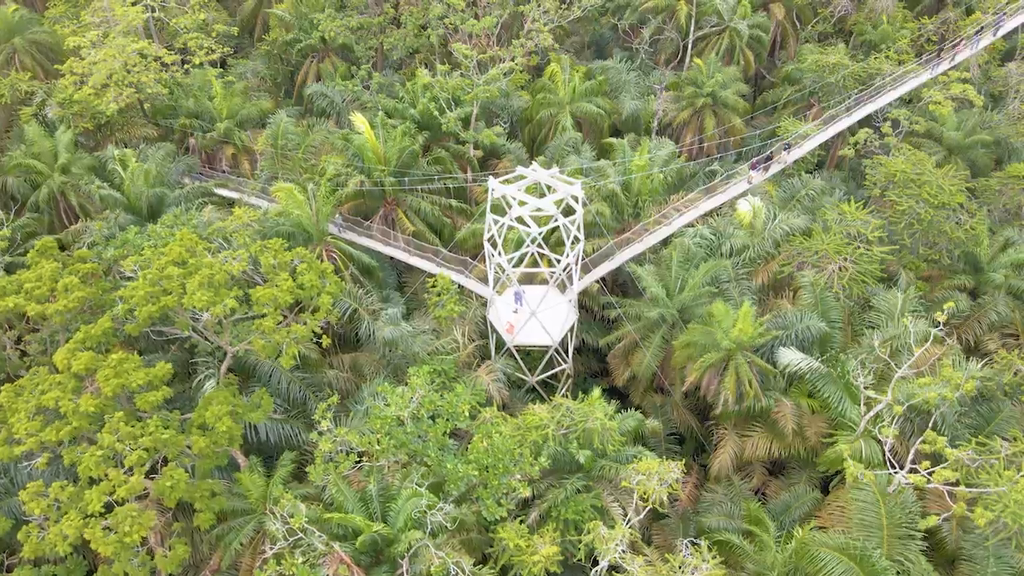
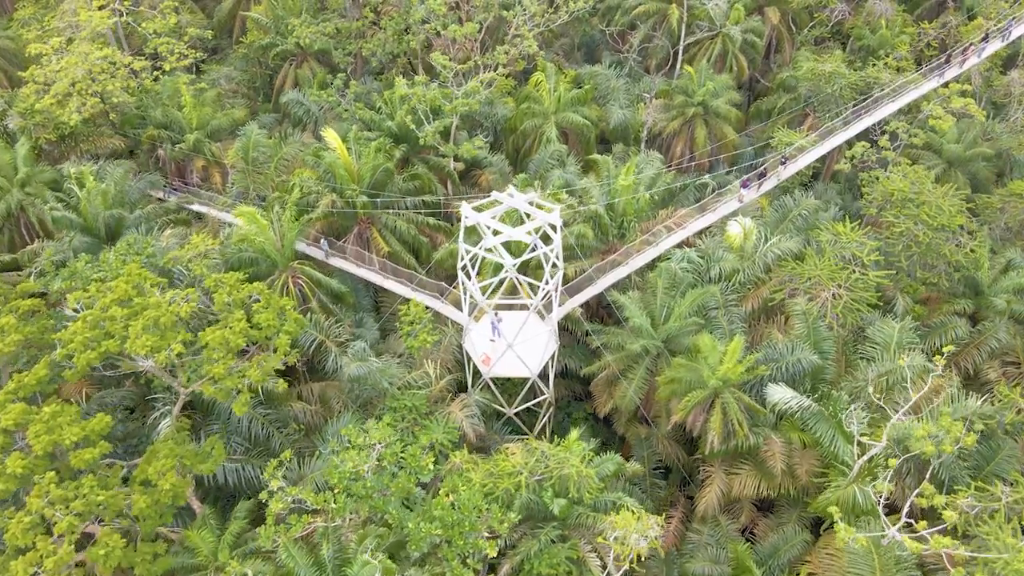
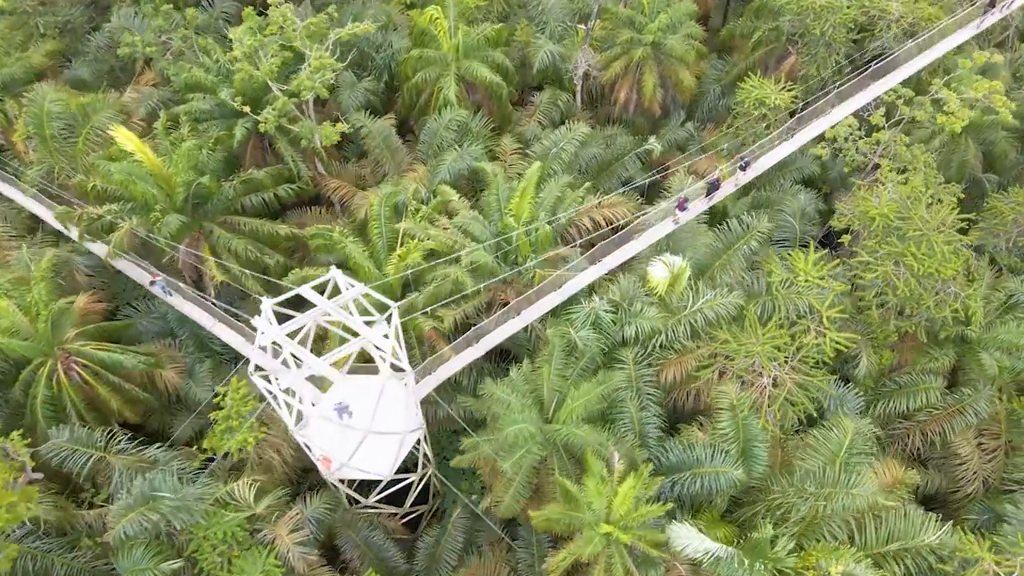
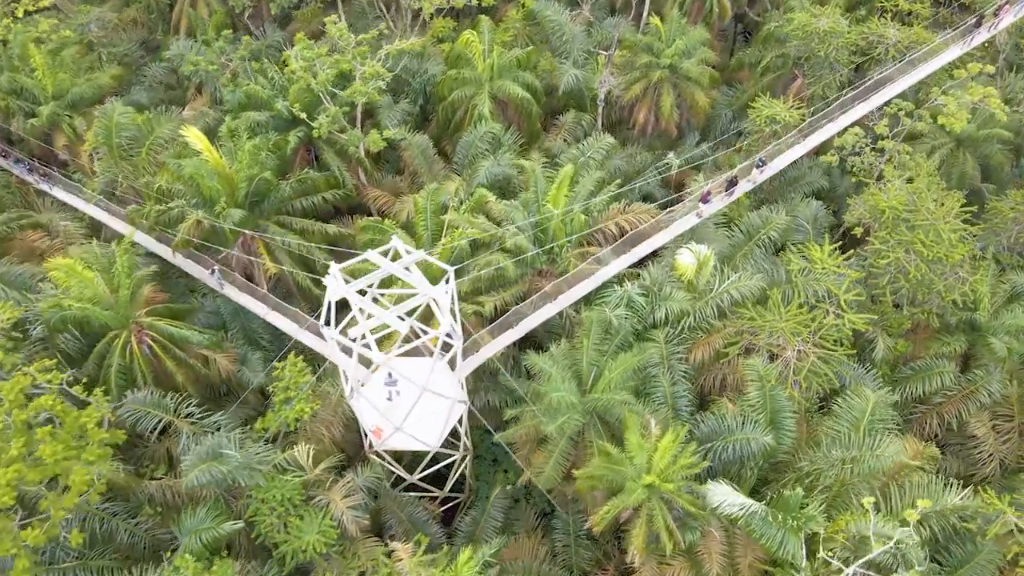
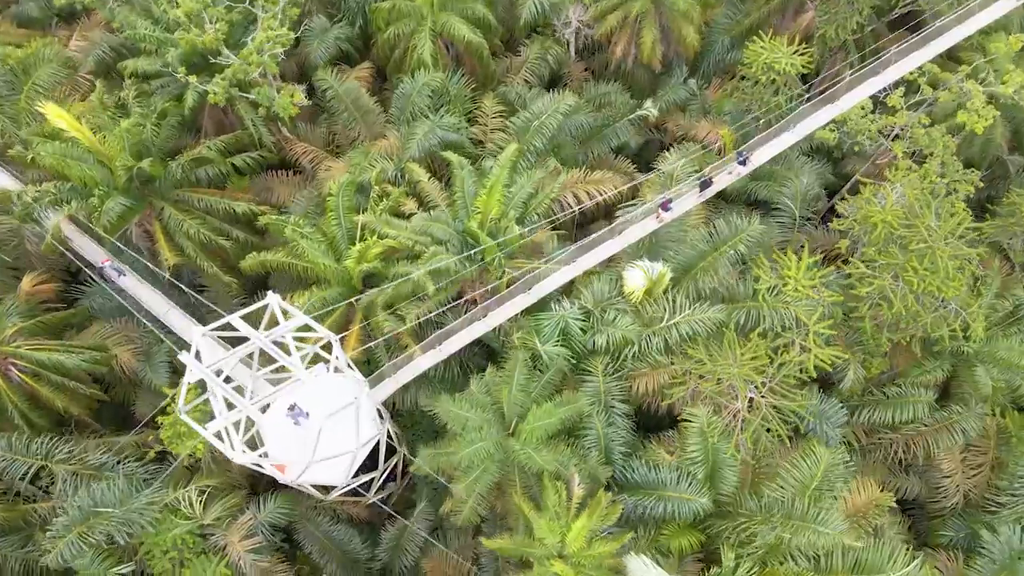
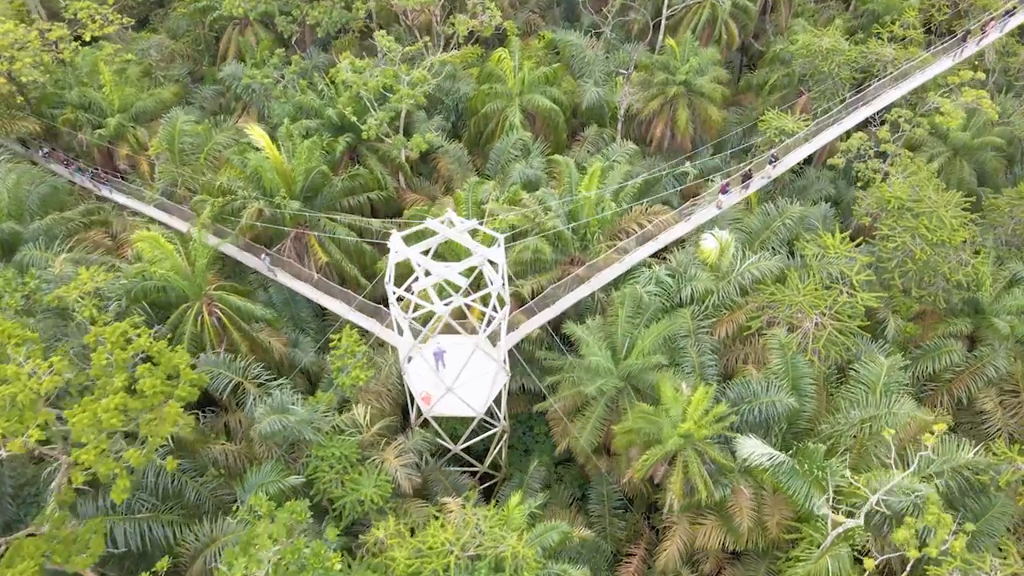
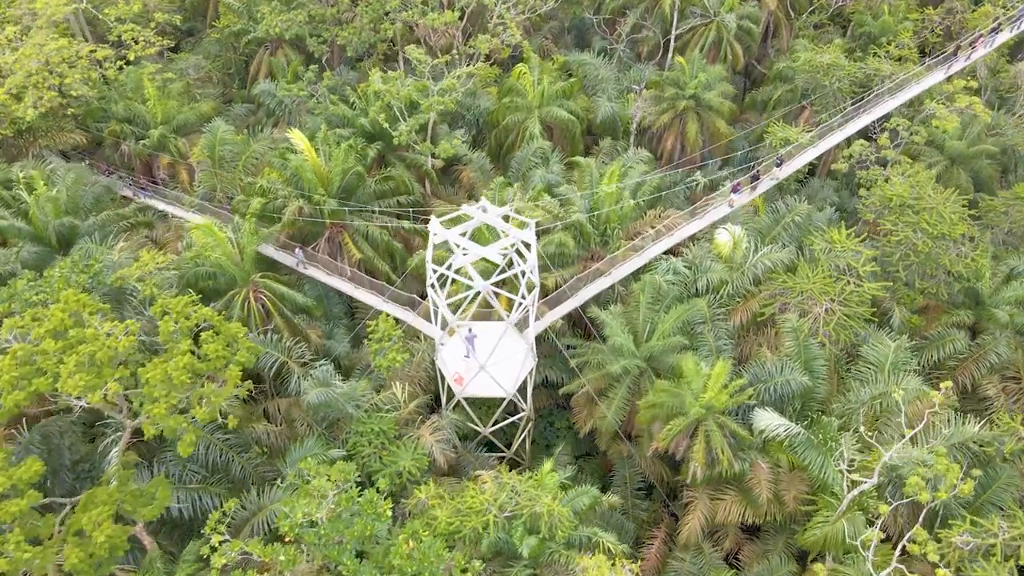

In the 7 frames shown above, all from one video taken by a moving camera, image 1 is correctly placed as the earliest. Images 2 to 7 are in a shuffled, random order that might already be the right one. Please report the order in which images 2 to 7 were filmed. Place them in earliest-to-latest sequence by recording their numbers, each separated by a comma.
2, 7, 6, 4, 3, 5
